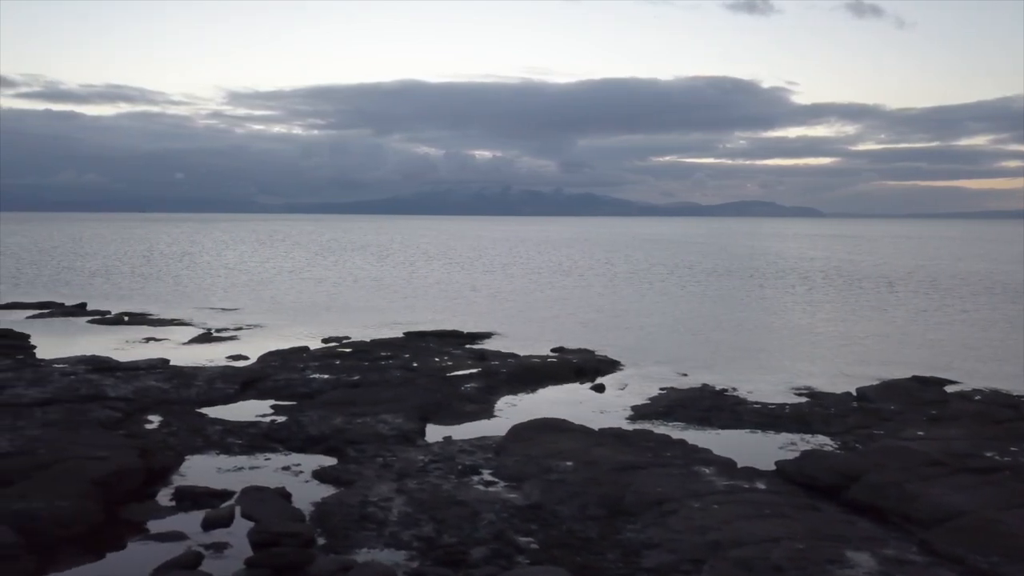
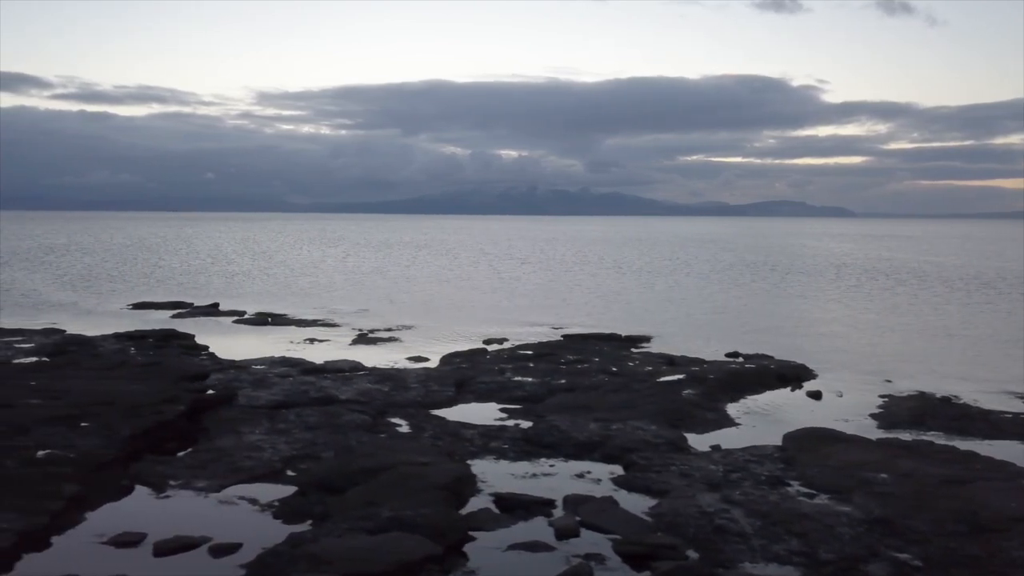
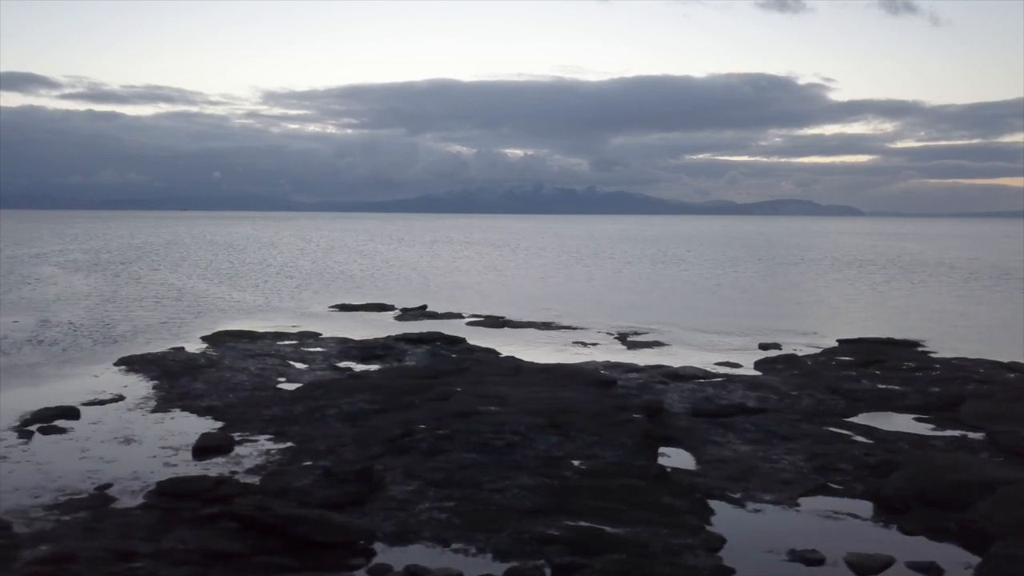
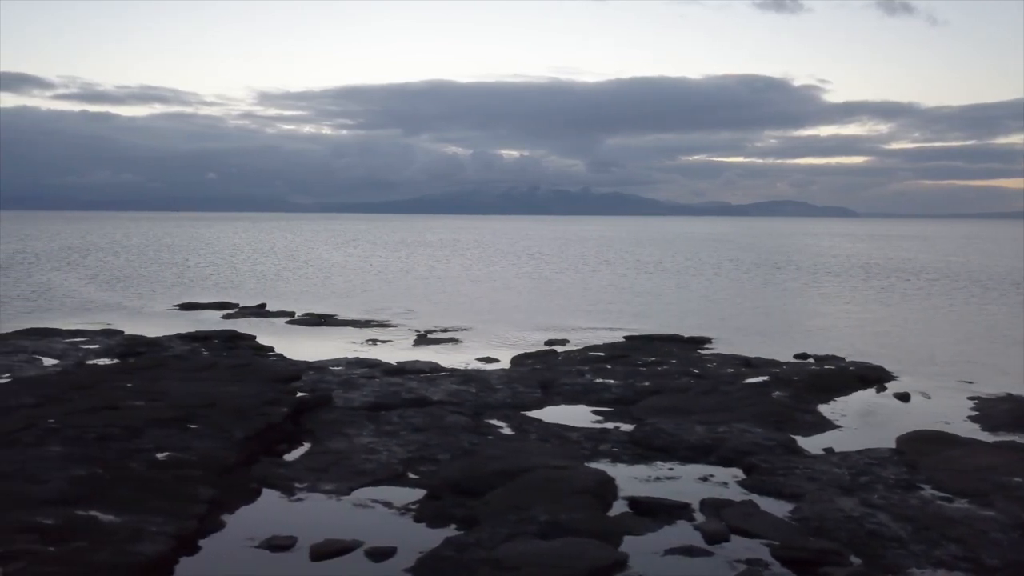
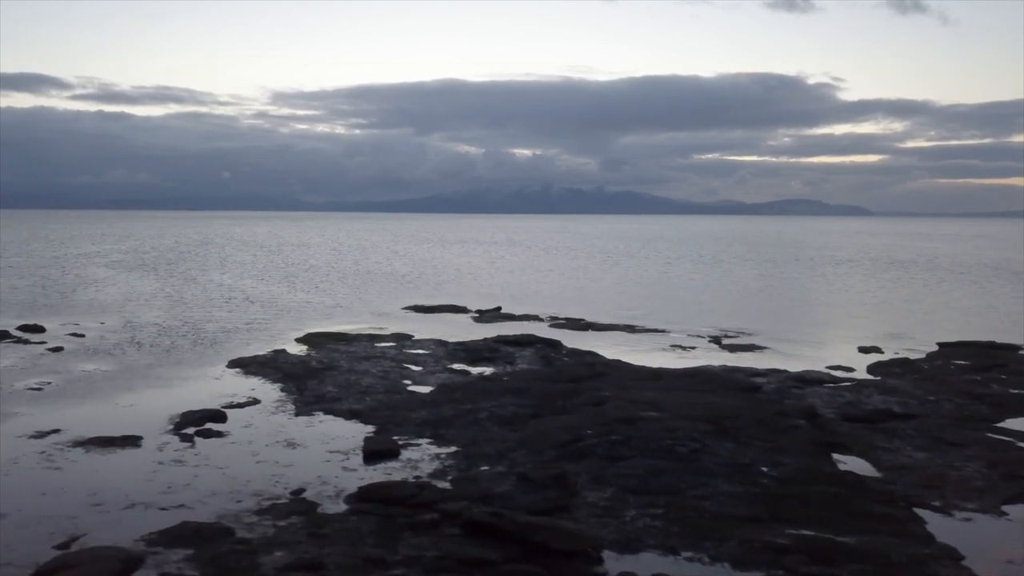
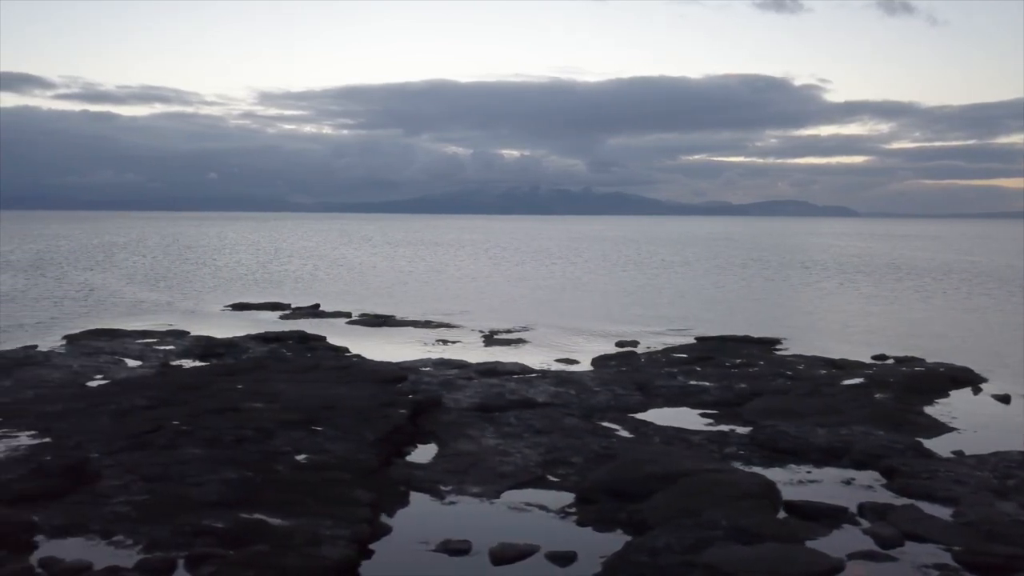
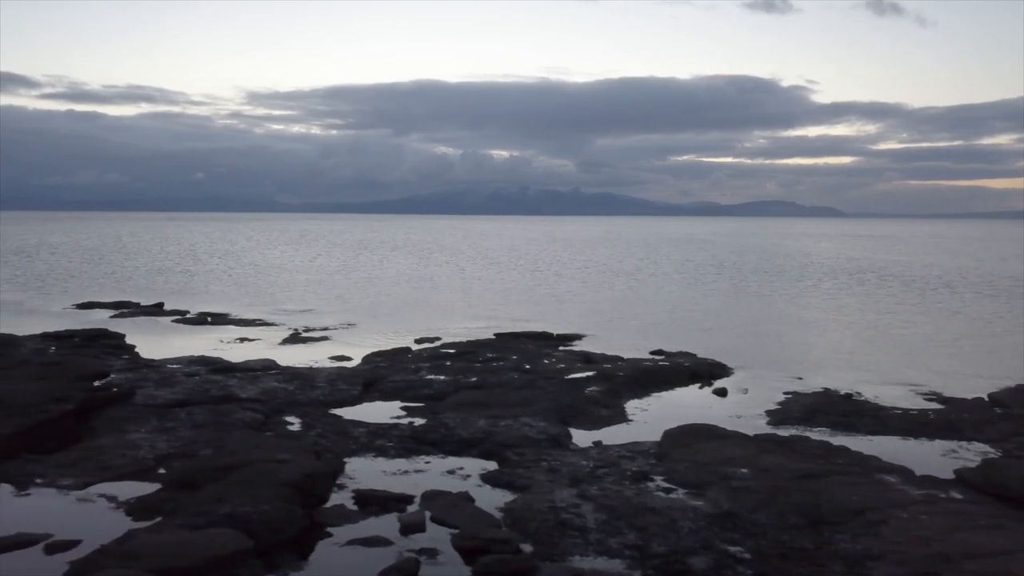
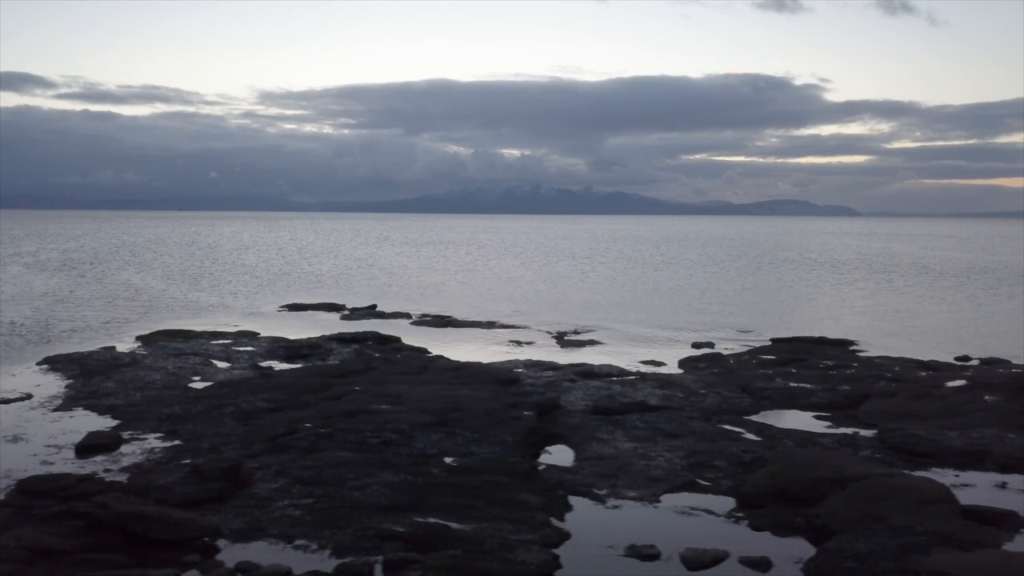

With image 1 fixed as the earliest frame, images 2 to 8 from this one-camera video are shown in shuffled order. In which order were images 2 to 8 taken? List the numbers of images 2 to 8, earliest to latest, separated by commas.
7, 2, 4, 6, 8, 3, 5
